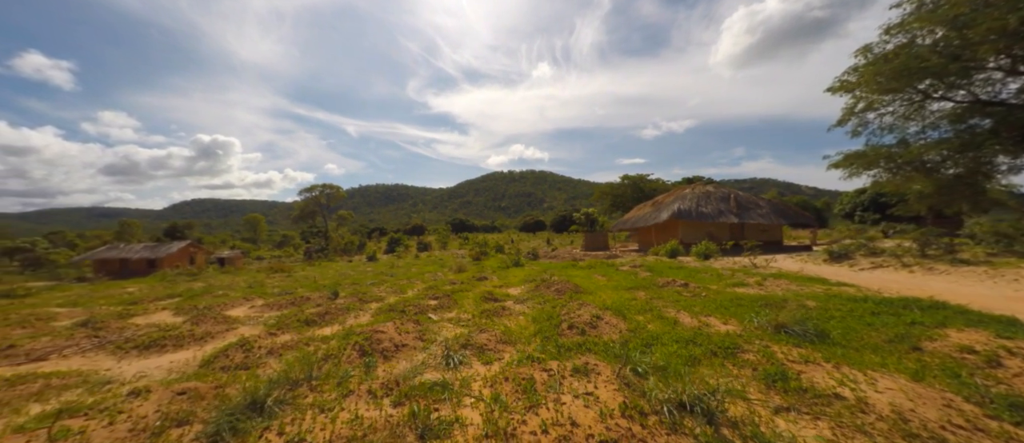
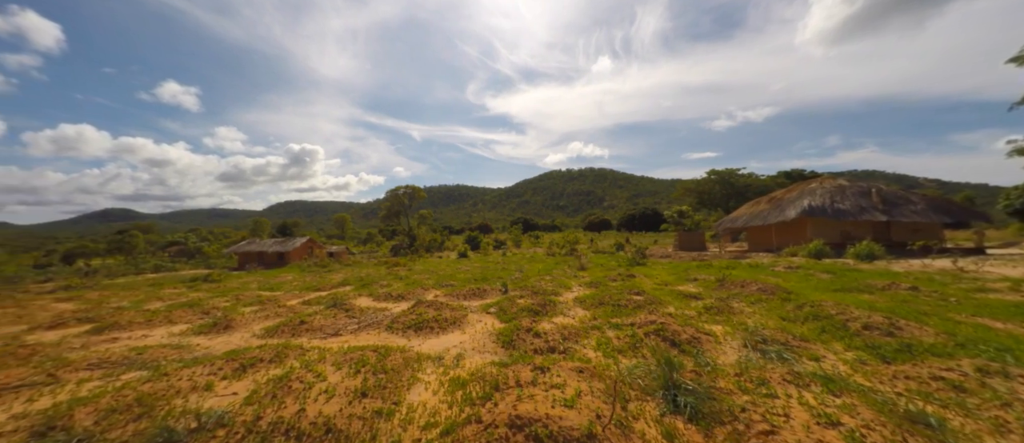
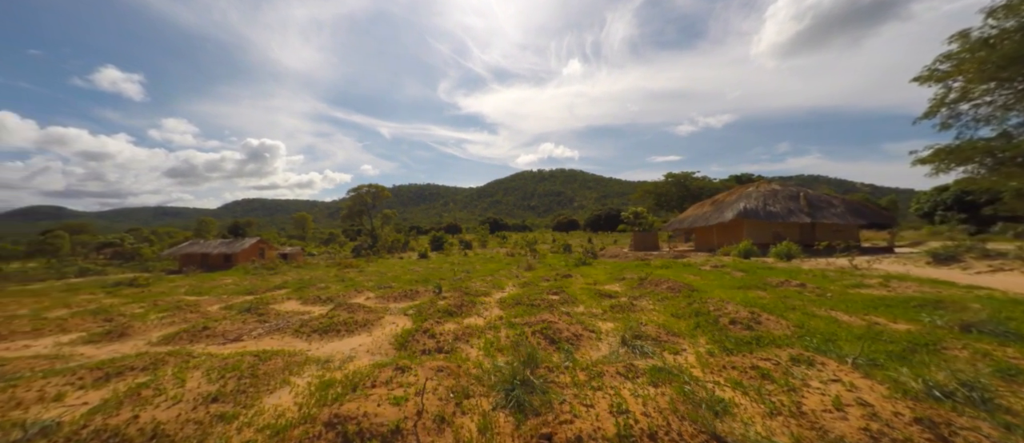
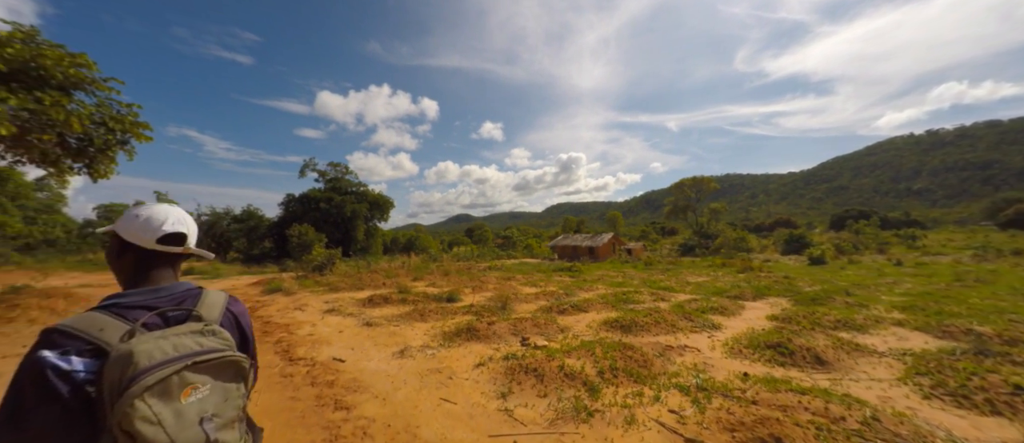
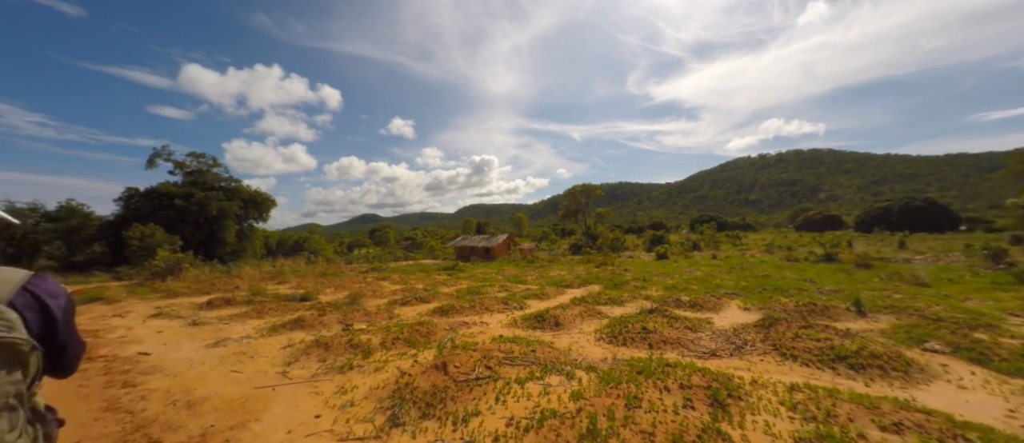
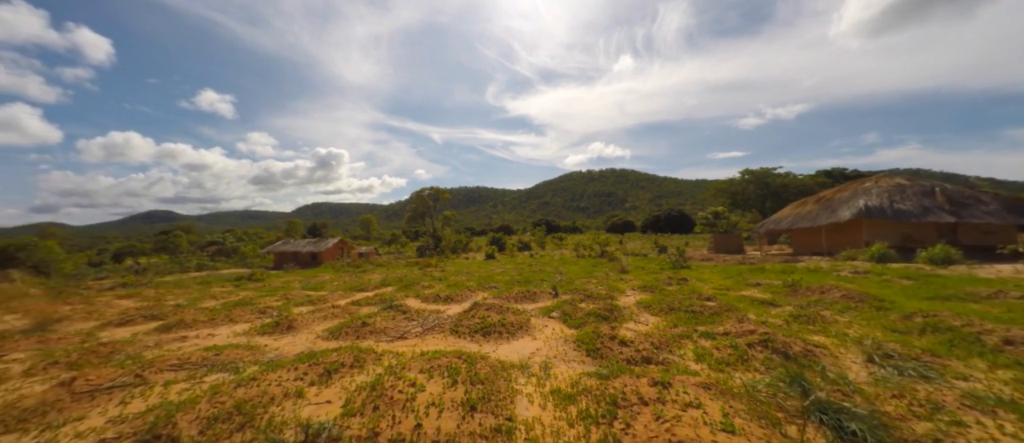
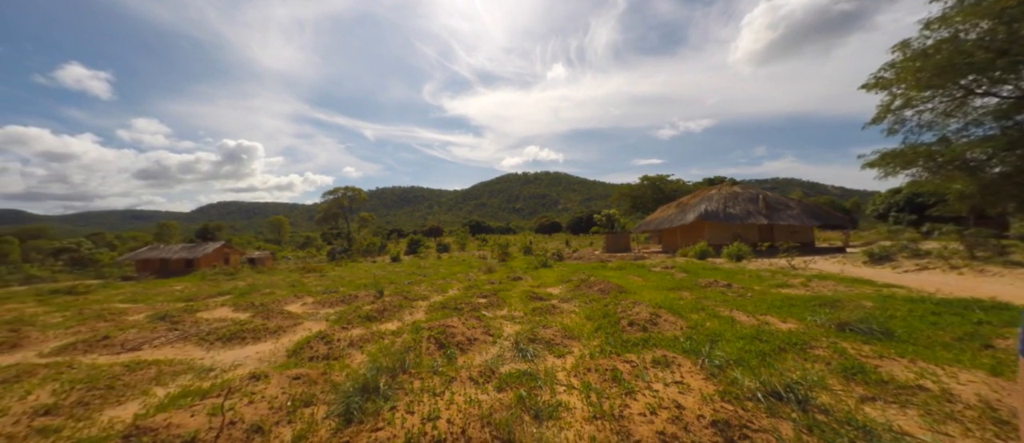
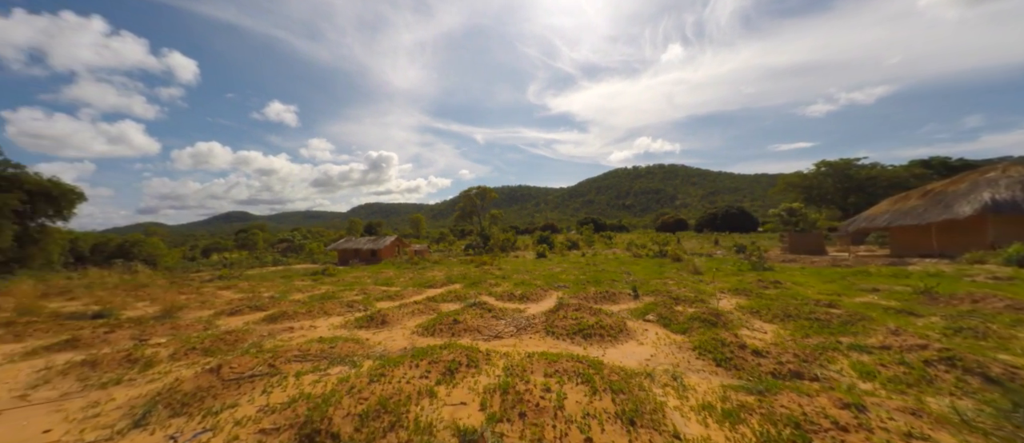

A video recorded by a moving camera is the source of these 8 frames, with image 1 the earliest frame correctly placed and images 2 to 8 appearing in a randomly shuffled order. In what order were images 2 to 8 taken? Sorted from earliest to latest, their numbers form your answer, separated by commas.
7, 3, 2, 6, 8, 5, 4
